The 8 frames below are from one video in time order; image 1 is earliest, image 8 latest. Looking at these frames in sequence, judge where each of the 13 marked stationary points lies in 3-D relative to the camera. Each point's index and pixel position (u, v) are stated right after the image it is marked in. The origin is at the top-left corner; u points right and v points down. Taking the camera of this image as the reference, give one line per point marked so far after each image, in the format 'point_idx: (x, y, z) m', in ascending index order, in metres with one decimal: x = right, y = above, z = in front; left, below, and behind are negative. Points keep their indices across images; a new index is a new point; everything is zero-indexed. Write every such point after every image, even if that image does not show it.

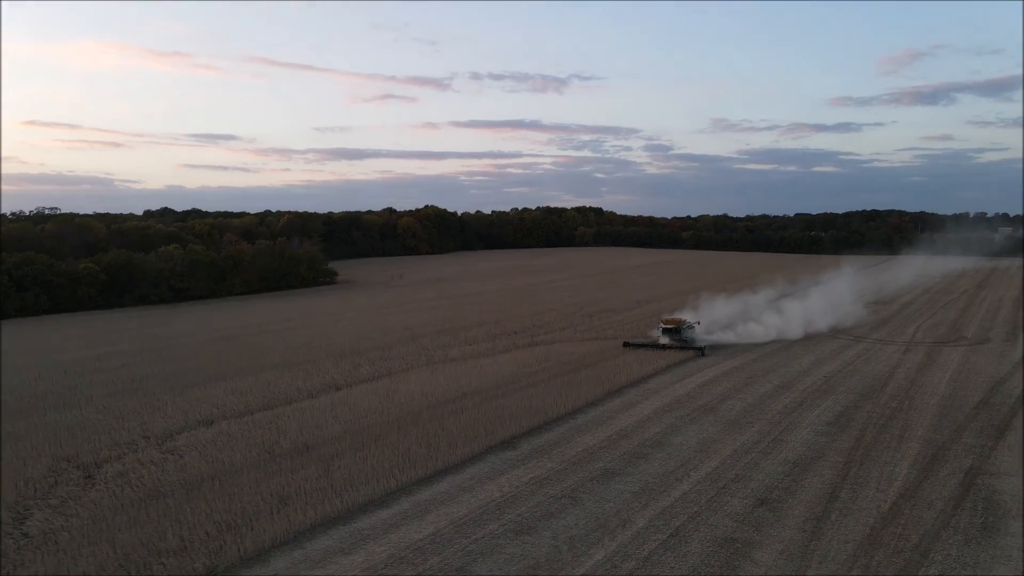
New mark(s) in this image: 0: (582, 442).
0: (+0.9, -2.0, +9.5) m
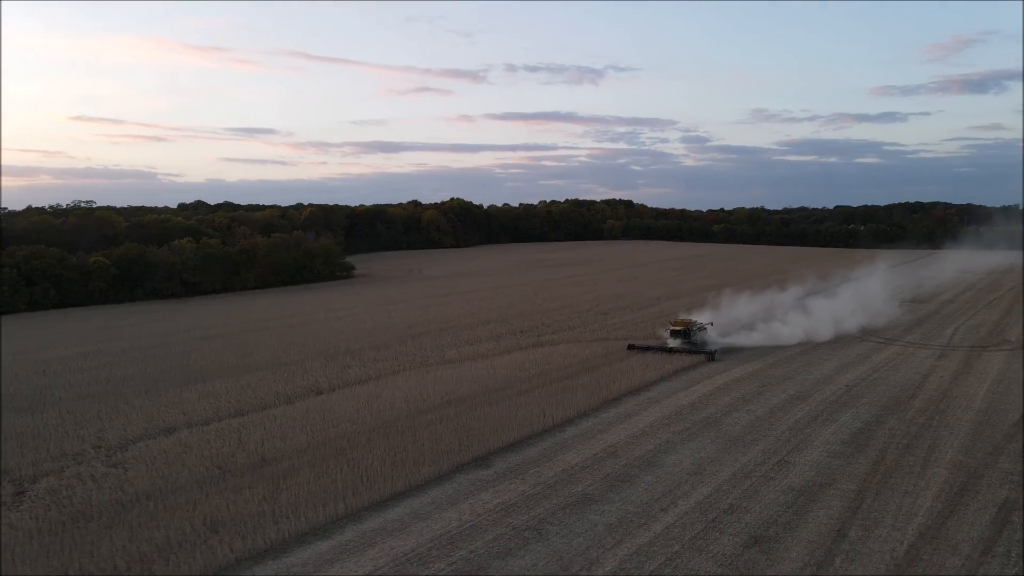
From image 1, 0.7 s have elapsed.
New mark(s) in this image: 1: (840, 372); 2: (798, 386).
0: (+0.6, -2.0, +8.6) m
1: (+5.5, -1.4, +12.7) m
2: (+4.3, -1.5, +11.5) m
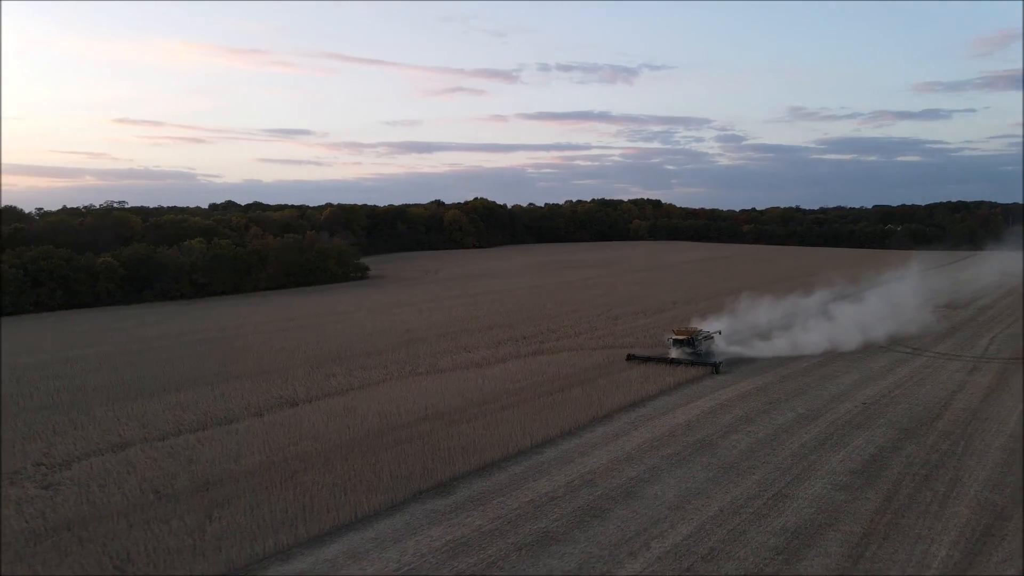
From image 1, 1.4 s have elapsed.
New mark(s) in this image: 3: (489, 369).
0: (+0.2, -2.1, +7.7) m
1: (+5.3, -1.5, +11.6) m
2: (+4.1, -1.6, +10.5) m
3: (-0.4, -1.5, +13.8) m
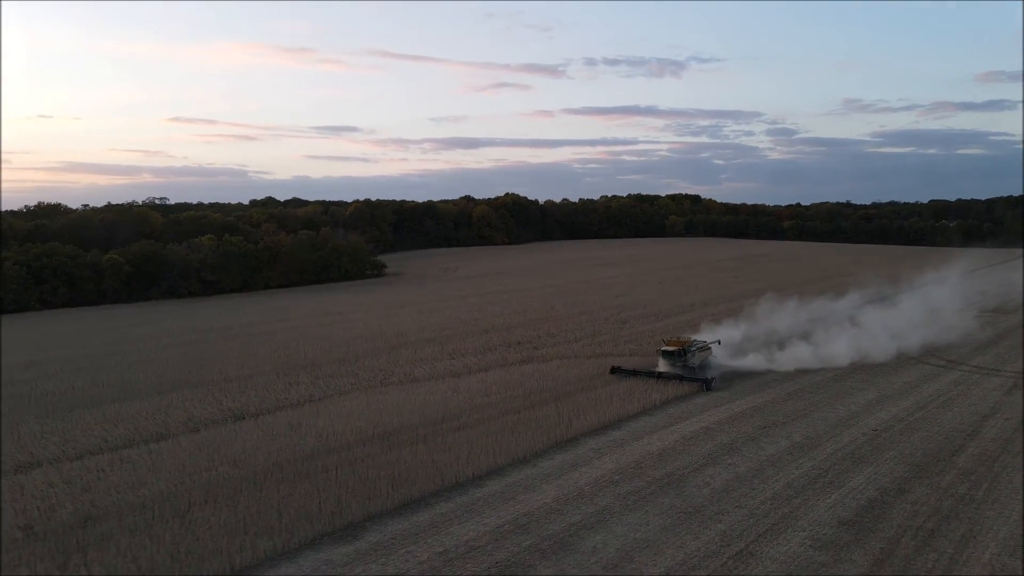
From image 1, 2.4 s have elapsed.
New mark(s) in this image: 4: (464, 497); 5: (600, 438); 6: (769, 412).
0: (-0.5, -2.2, +6.5) m
1: (+4.9, -1.6, +10.1) m
2: (+3.5, -1.7, +9.0) m
3: (-0.8, -1.6, +12.6) m
4: (-0.5, -2.1, +7.4) m
5: (+1.1, -1.8, +9.1) m
6: (+3.4, -1.6, +9.9) m
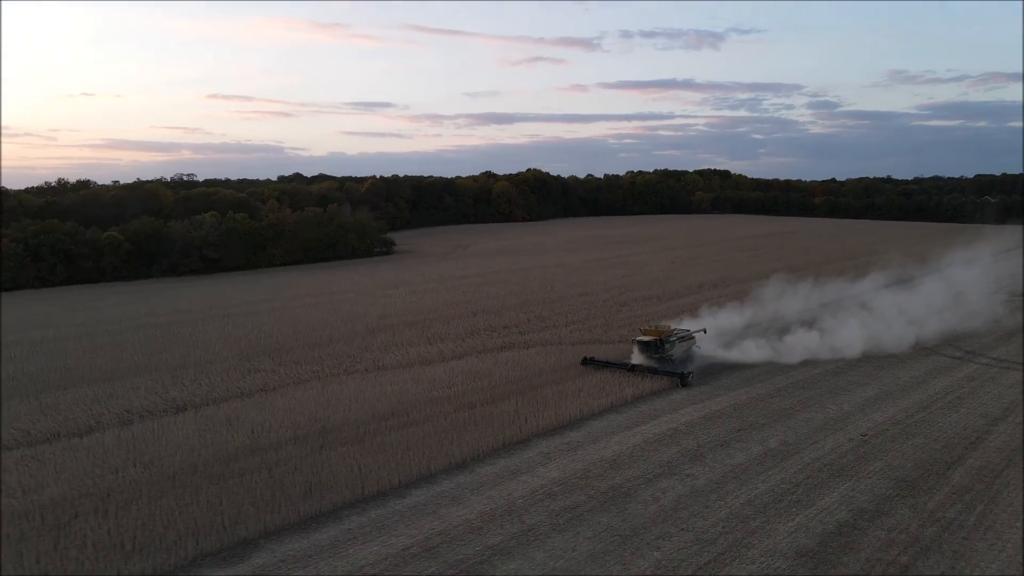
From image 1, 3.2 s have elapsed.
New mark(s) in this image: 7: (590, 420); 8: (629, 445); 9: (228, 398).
0: (-1.2, -2.1, +5.7) m
1: (+4.3, -1.5, +9.0) m
2: (+2.9, -1.6, +8.1) m
3: (-1.2, -1.3, +11.8) m
4: (-1.1, -1.9, +6.6) m
5: (+0.5, -1.7, +8.2) m
6: (+2.8, -1.5, +8.9) m
7: (+0.9, -1.6, +8.9) m
8: (+1.2, -1.7, +7.9) m
9: (-3.9, -1.5, +10.4) m
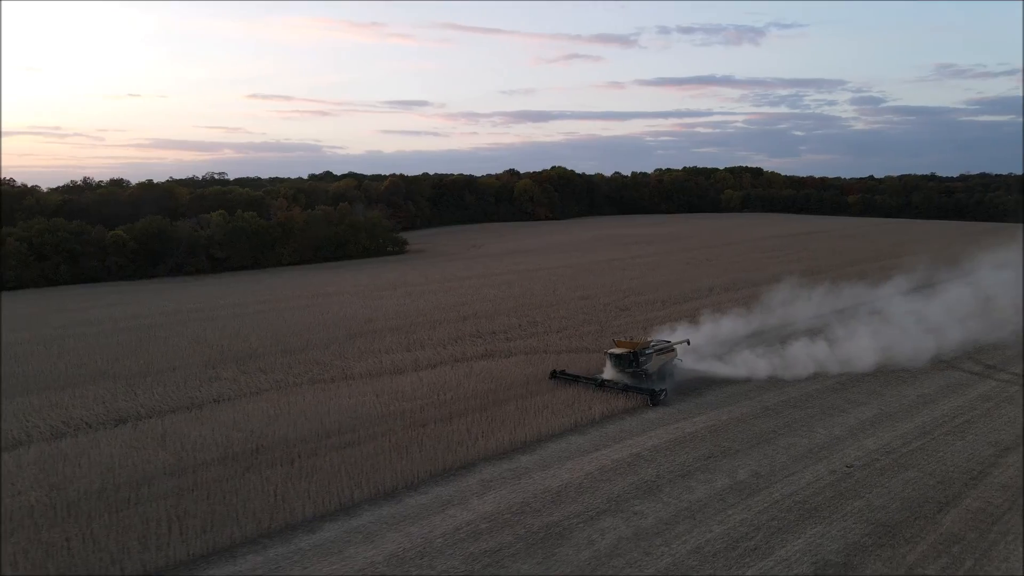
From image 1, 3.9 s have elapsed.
0: (-1.9, -2.2, +5.0) m
1: (+3.8, -1.6, +8.1) m
2: (+2.4, -1.7, +7.1) m
3: (-1.6, -1.3, +11.1) m
4: (-1.8, -2.0, +5.9) m
5: (-0.1, -1.7, +7.4) m
6: (+2.3, -1.6, +8.0) m
7: (+0.4, -1.6, +8.1) m
8: (+0.7, -1.8, +7.1) m
9: (-4.4, -1.6, +9.8) m
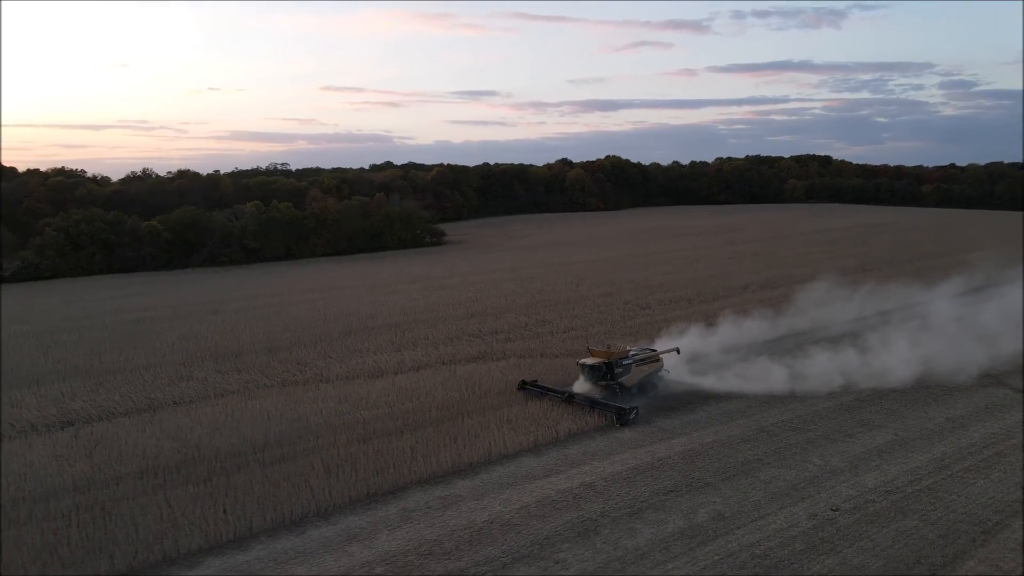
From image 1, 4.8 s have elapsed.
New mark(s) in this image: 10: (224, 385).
0: (-2.7, -2.2, +4.4) m
1: (+3.2, -1.6, +6.9) m
2: (+1.7, -1.8, +6.1) m
3: (-1.8, -1.3, +10.4) m
4: (-2.5, -2.1, +5.2) m
5: (-0.7, -1.8, +6.6) m
6: (+1.7, -1.6, +6.9) m
7: (-0.1, -1.7, +7.2) m
8: (0.0, -1.8, +6.2) m
9: (-4.7, -1.5, +9.3) m
10: (-4.0, -1.3, +10.4) m
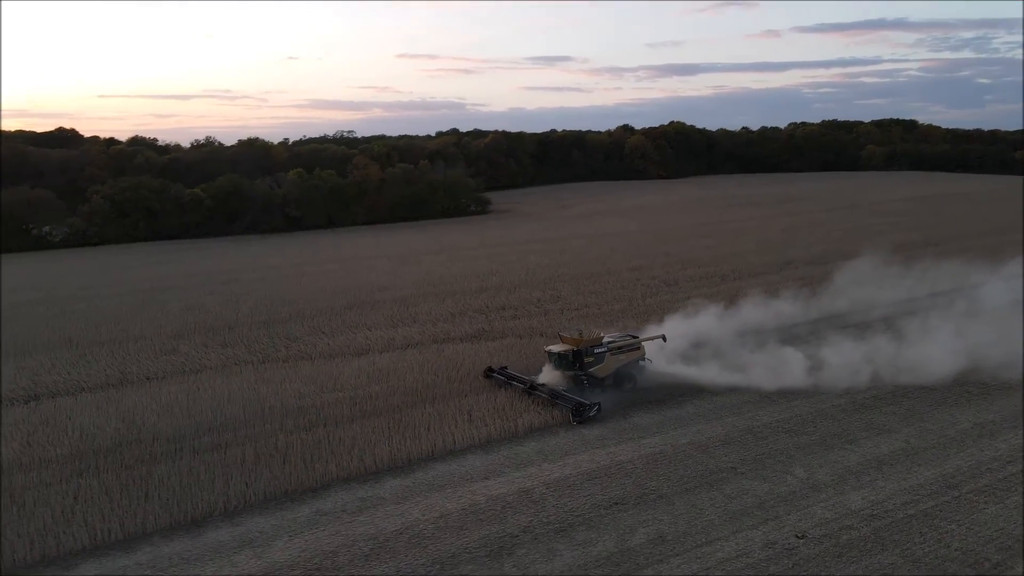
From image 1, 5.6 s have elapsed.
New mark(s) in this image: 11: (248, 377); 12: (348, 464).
0: (-3.5, -2.1, +4.0) m
1: (+2.7, -1.5, +5.9) m
2: (+1.1, -1.6, +5.3) m
3: (-2.0, -1.0, +9.9) m
4: (-3.2, -1.9, +4.8) m
5: (-1.3, -1.6, +6.0) m
6: (+1.2, -1.5, +6.1) m
7: (-0.6, -1.5, +6.5) m
8: (-0.6, -1.7, +5.5) m
9: (-5.0, -1.2, +9.1) m
10: (-4.1, -1.0, +10.1) m
11: (-3.2, -1.1, +9.3) m
12: (-1.3, -1.5, +6.5) m
